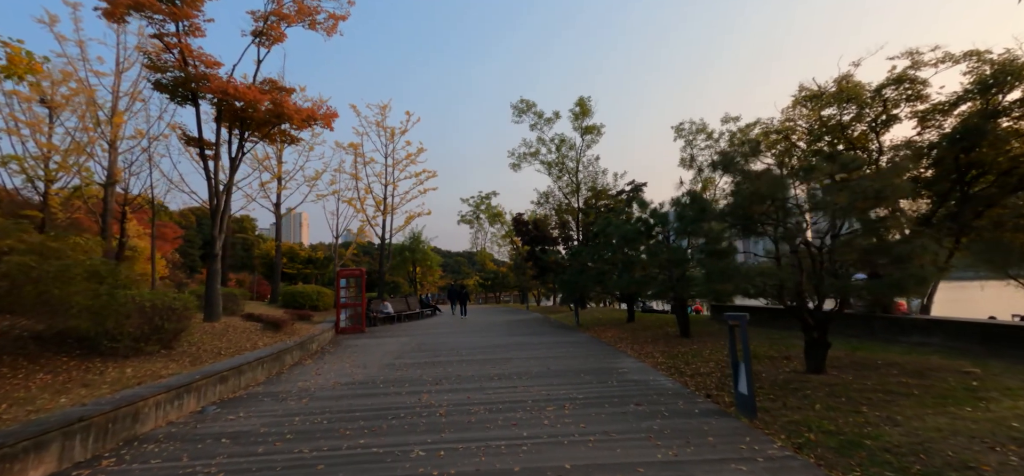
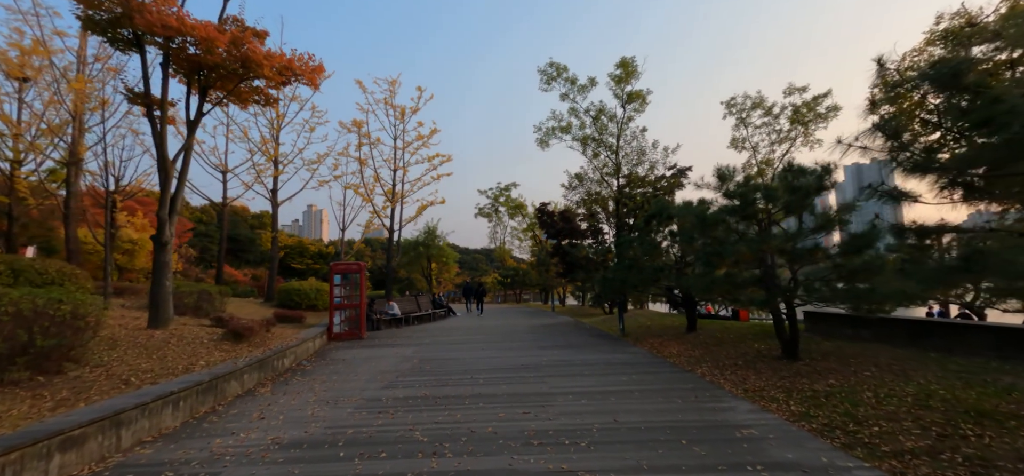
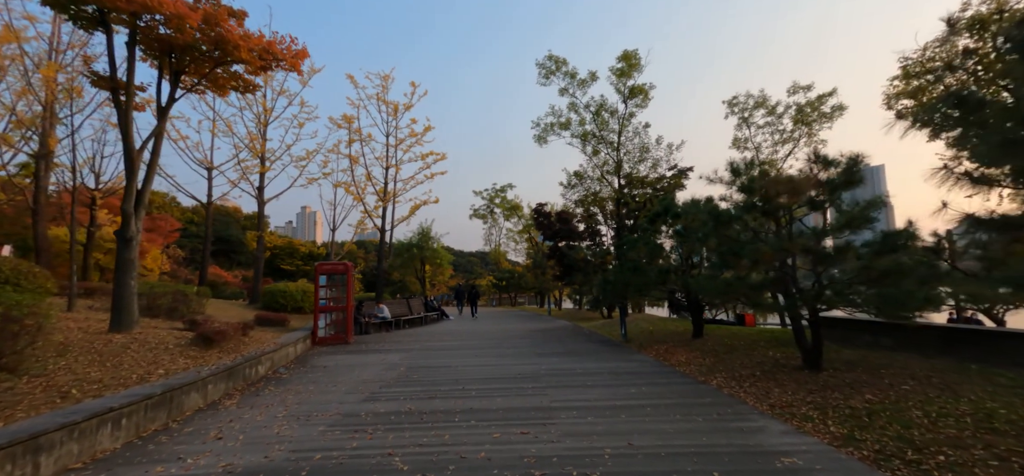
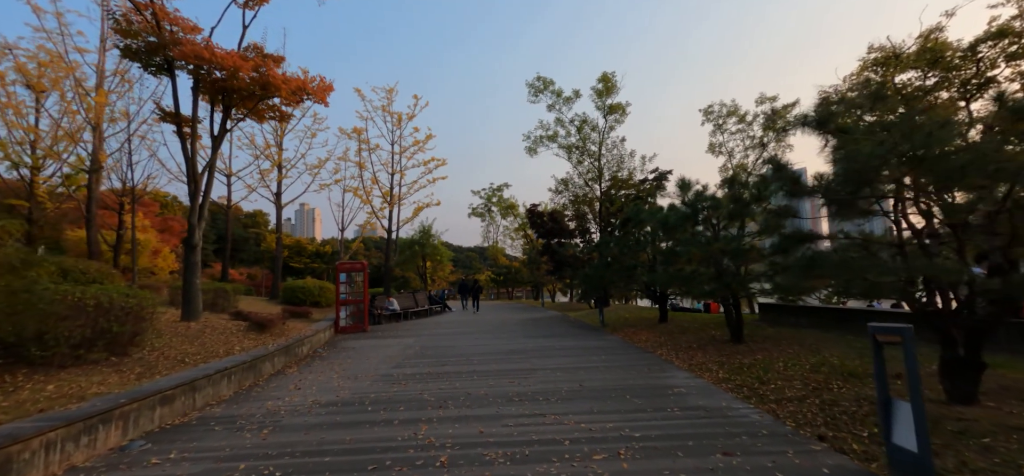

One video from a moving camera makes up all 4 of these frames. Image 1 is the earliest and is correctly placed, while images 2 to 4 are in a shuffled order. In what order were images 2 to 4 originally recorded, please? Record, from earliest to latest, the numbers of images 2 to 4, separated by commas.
4, 2, 3
